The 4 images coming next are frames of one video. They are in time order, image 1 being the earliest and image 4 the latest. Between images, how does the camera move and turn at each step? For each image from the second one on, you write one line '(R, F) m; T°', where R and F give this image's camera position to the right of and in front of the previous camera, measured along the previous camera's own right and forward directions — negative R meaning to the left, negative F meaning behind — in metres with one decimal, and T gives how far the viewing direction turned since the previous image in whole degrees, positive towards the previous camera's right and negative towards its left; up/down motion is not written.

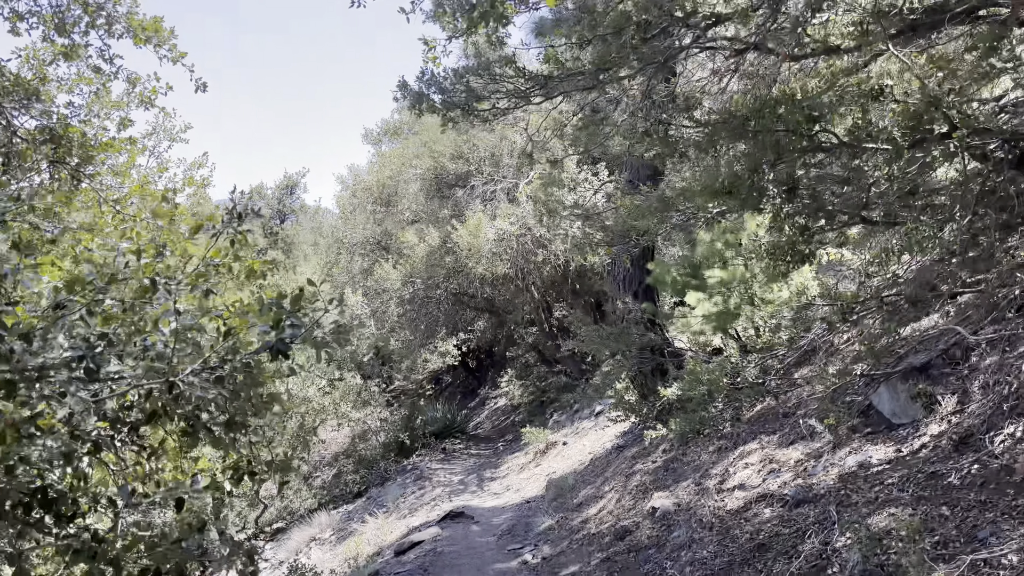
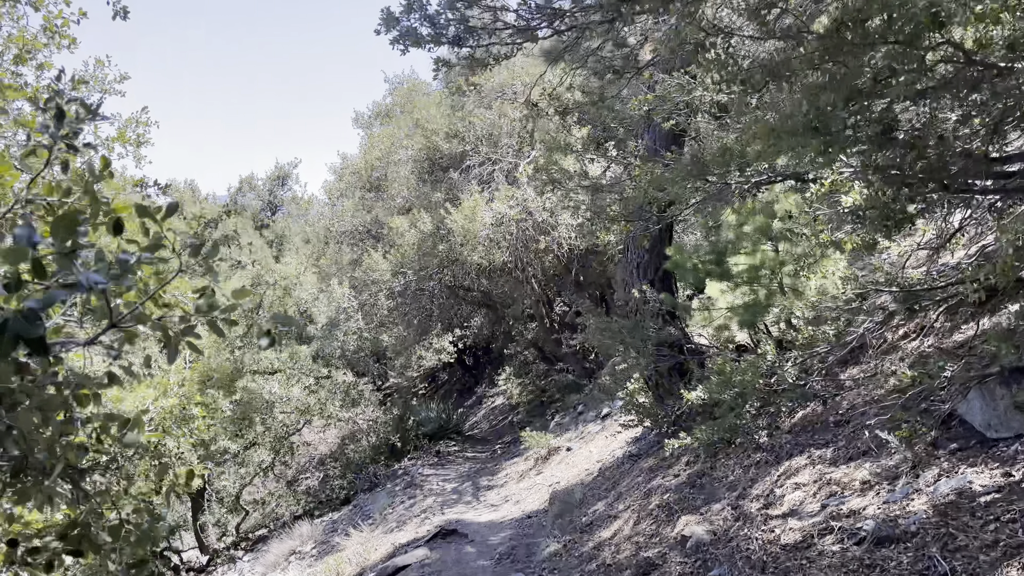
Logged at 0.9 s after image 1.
(0.0, +0.8) m; 0°
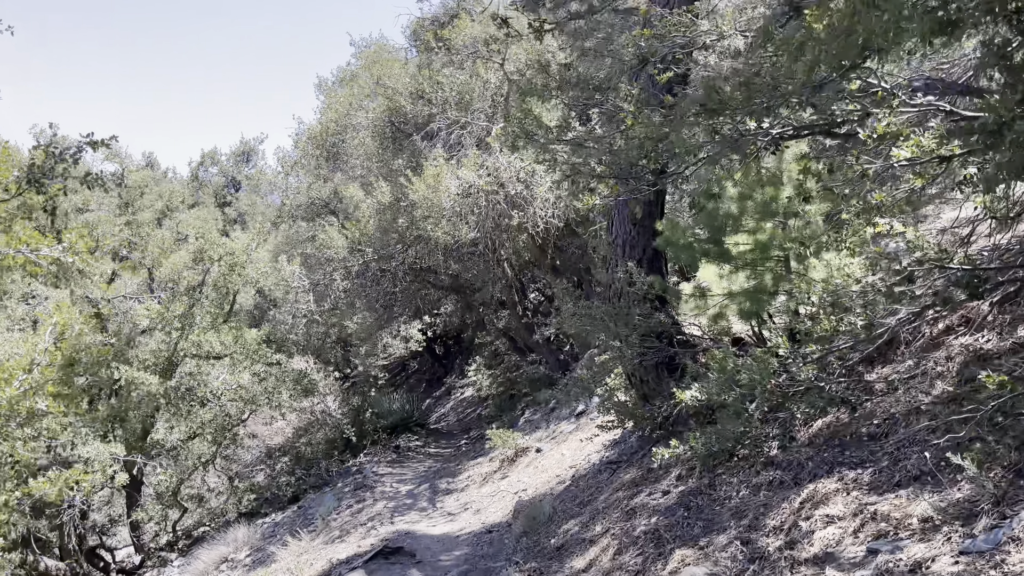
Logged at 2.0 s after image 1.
(+0.1, +0.9) m; +2°
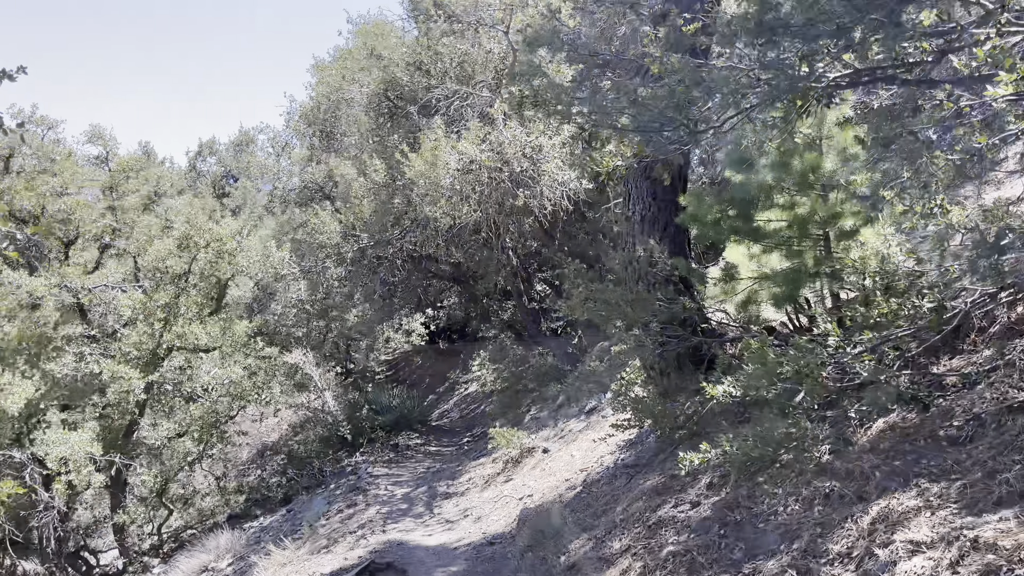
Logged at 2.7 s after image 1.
(0.0, +0.6) m; 0°
